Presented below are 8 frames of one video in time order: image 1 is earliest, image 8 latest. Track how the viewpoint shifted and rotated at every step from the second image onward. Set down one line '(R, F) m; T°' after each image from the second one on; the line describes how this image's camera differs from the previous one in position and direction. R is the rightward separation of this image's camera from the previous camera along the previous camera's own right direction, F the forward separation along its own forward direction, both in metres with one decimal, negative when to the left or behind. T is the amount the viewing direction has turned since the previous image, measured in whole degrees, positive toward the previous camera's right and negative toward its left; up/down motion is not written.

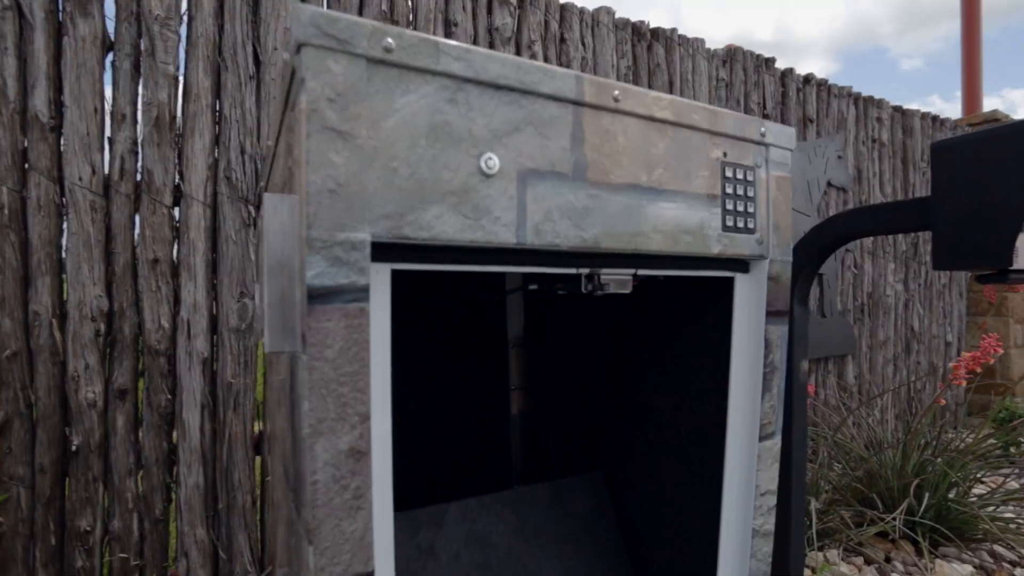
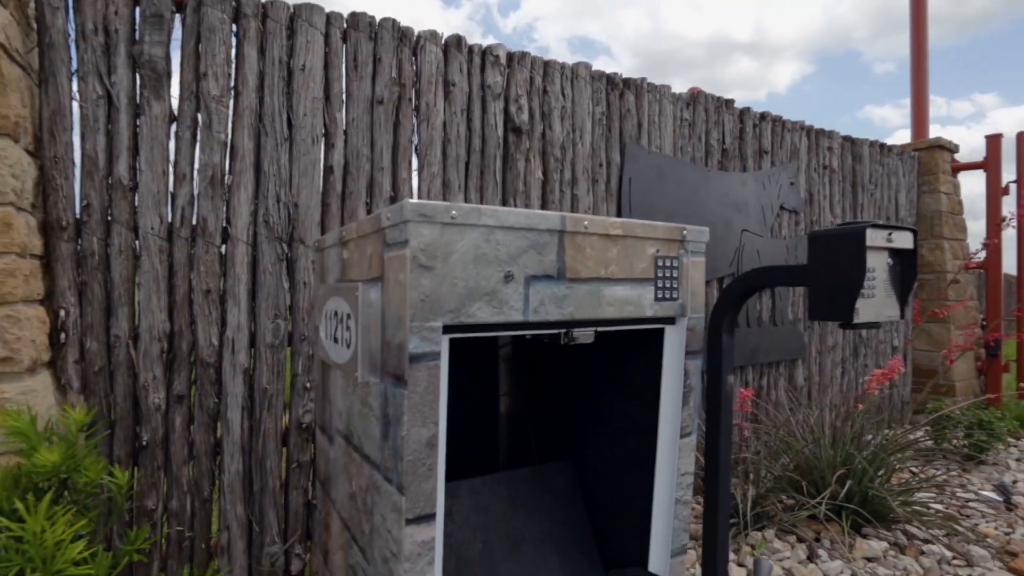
(0.0, -0.3) m; +2°
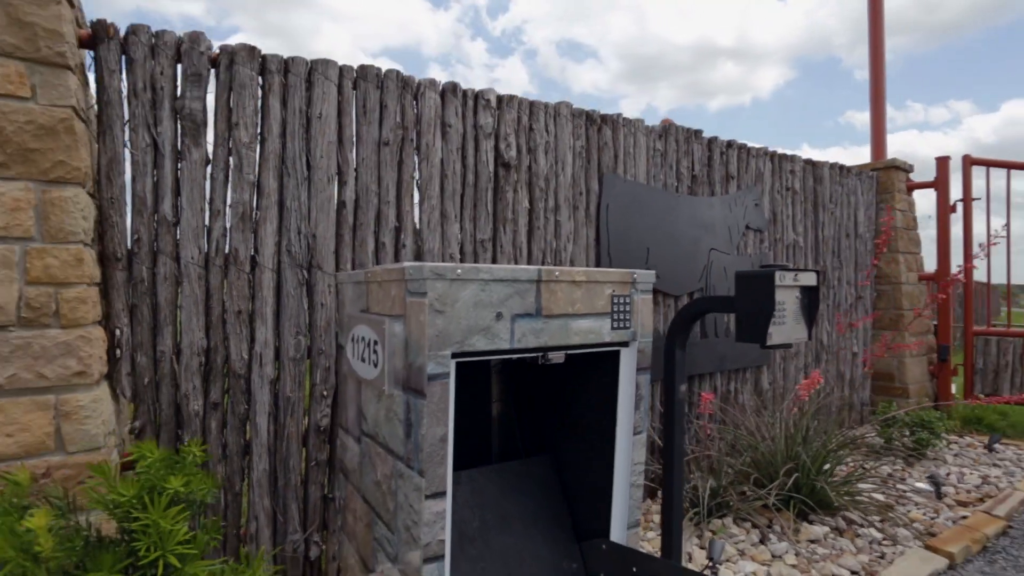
(0.0, -0.3) m; +1°
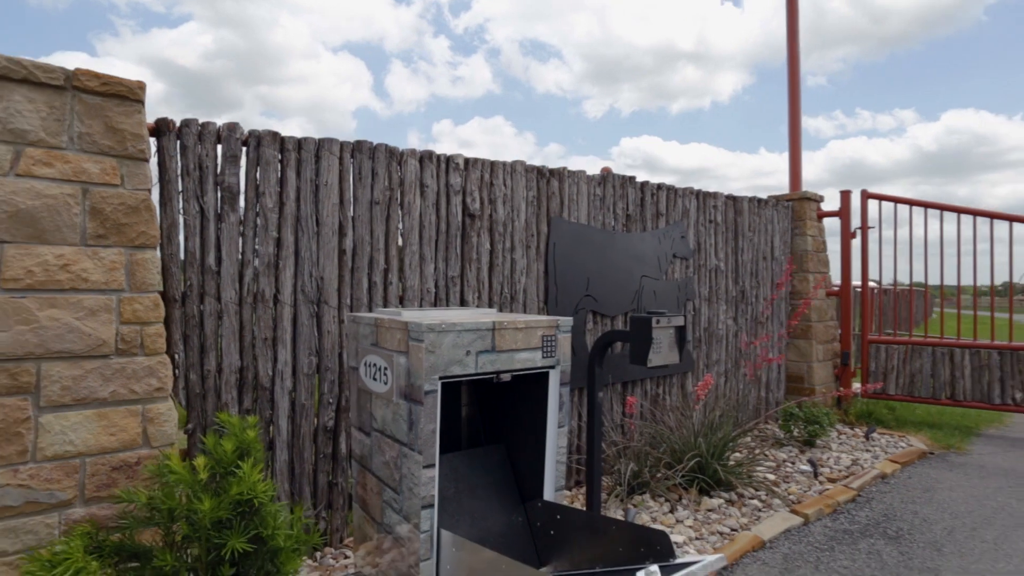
(0.0, -0.7) m; +3°
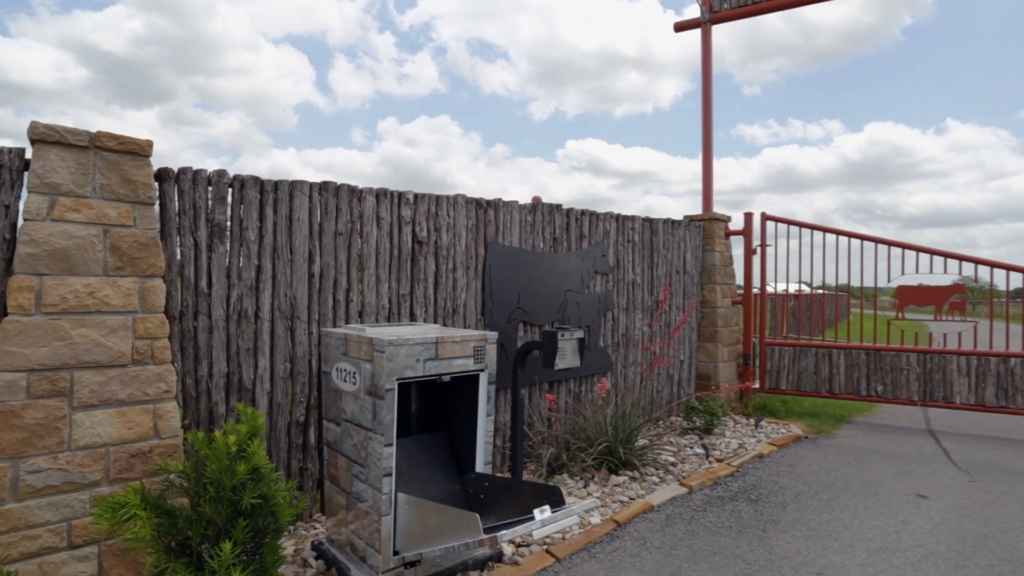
(0.0, -0.7) m; +5°
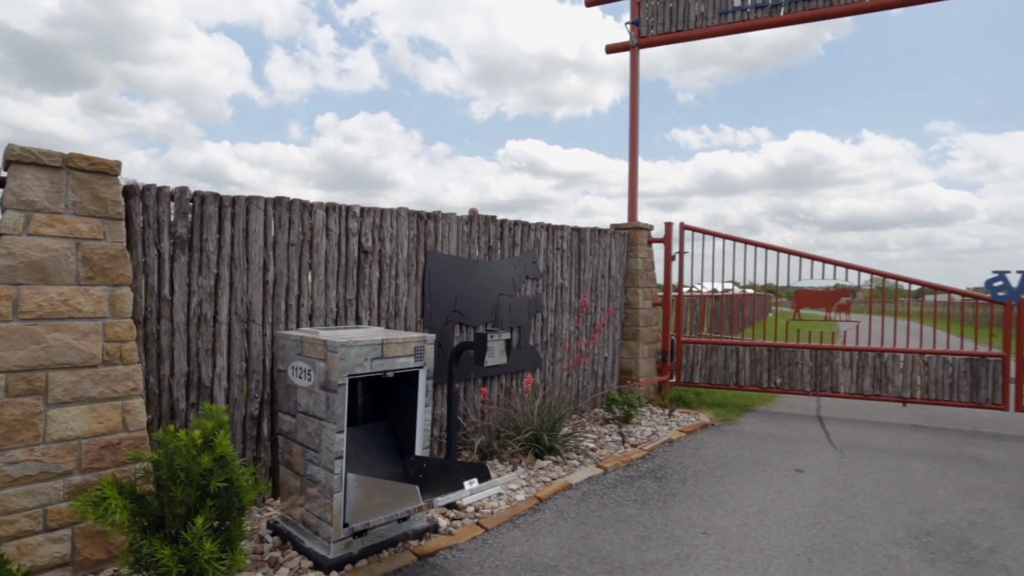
(0.0, -0.5) m; +5°
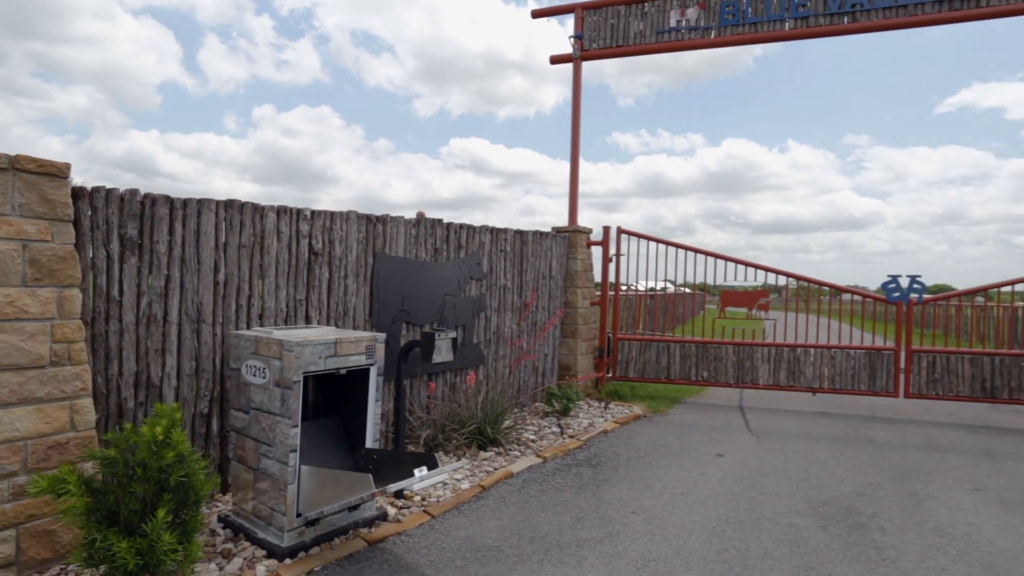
(0.0, -0.2) m; +5°
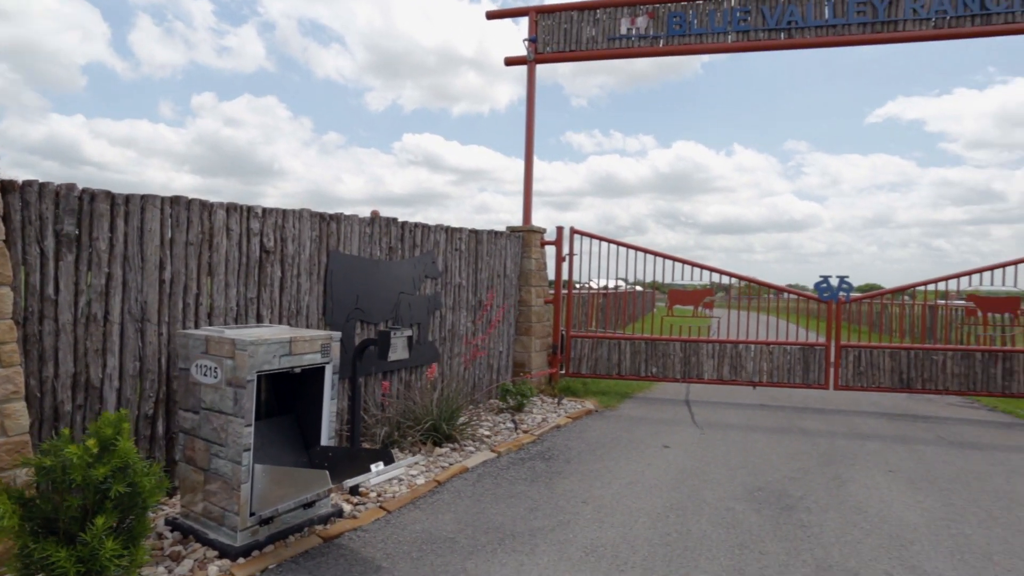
(0.0, -0.1) m; +4°
